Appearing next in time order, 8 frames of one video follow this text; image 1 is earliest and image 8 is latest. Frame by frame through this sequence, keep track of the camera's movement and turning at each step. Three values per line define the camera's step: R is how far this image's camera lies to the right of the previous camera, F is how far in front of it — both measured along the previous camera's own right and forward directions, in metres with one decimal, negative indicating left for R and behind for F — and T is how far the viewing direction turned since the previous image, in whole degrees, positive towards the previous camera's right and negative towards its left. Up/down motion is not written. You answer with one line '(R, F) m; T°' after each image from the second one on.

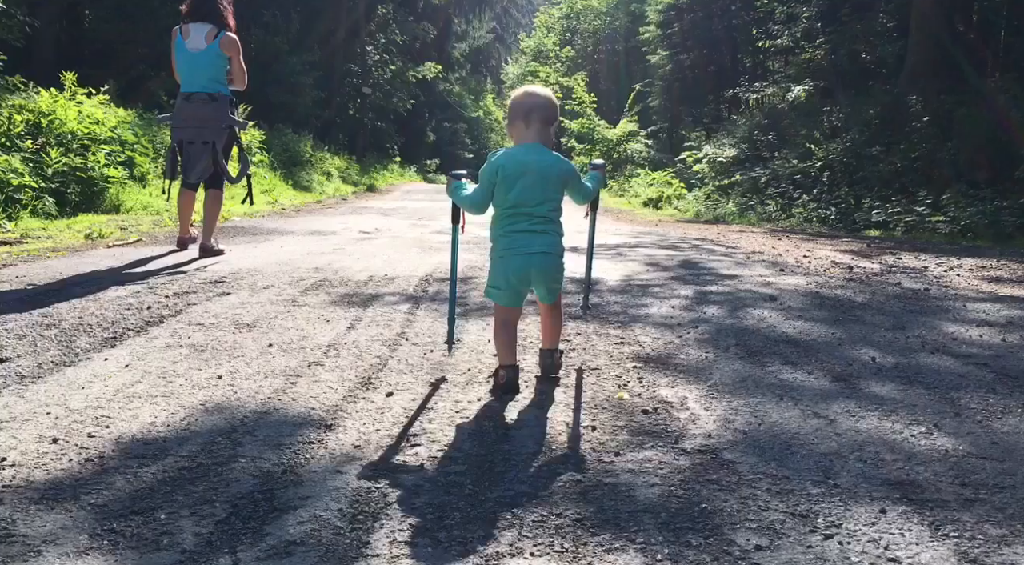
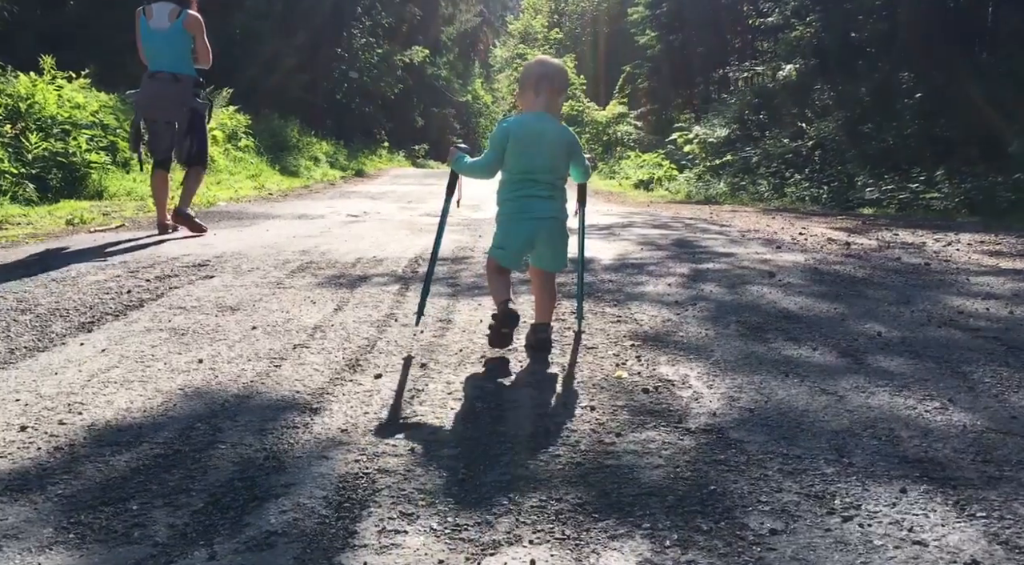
(0.0, +0.2) m; +1°
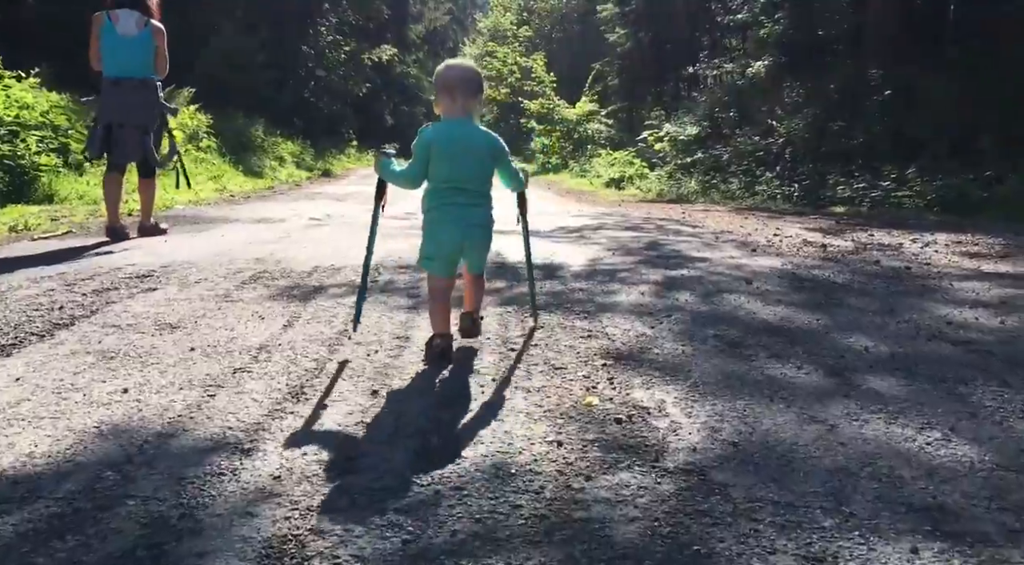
(0.0, +0.3) m; +2°
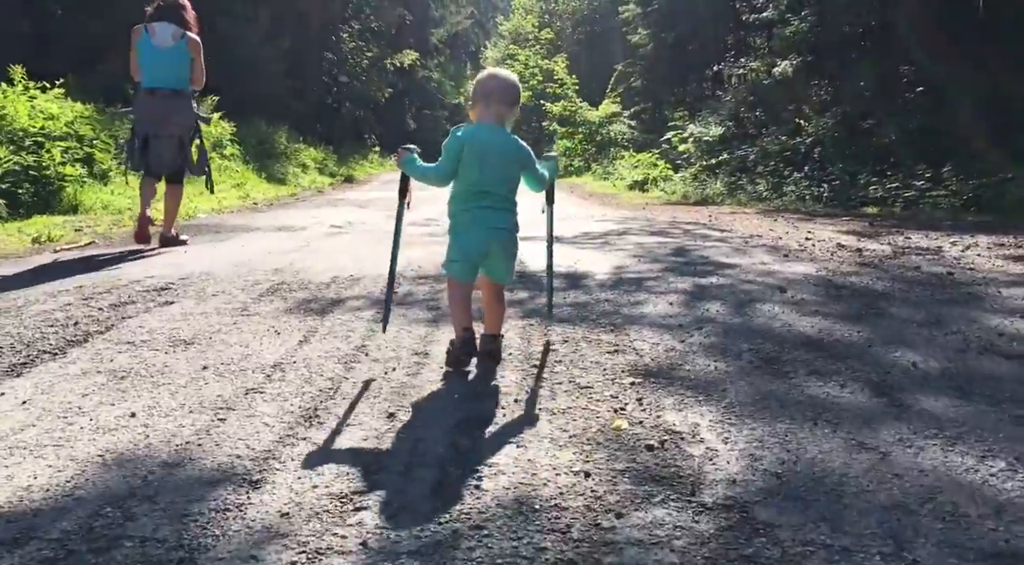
(0.0, +0.2) m; -1°
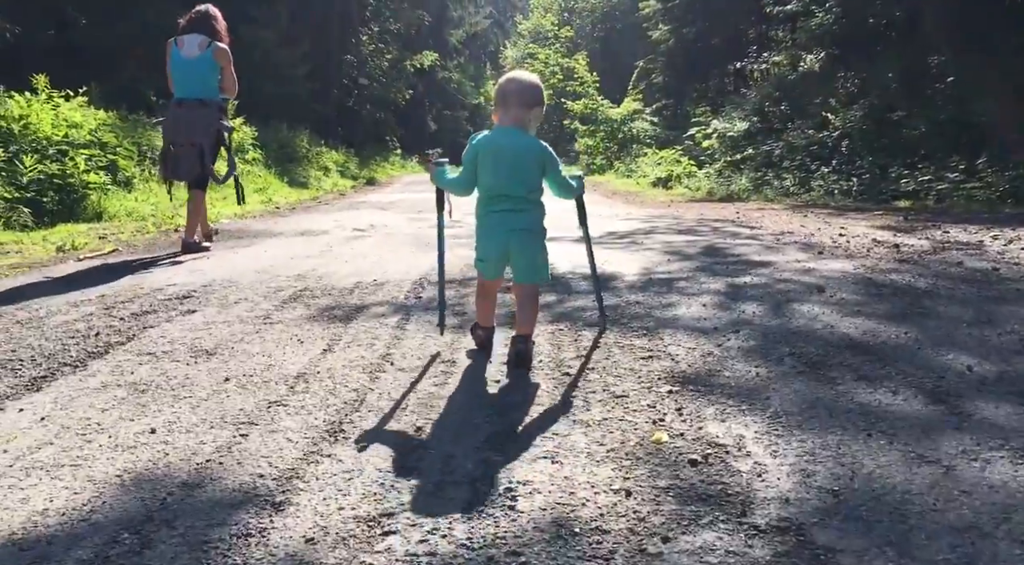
(0.0, +0.1) m; -1°
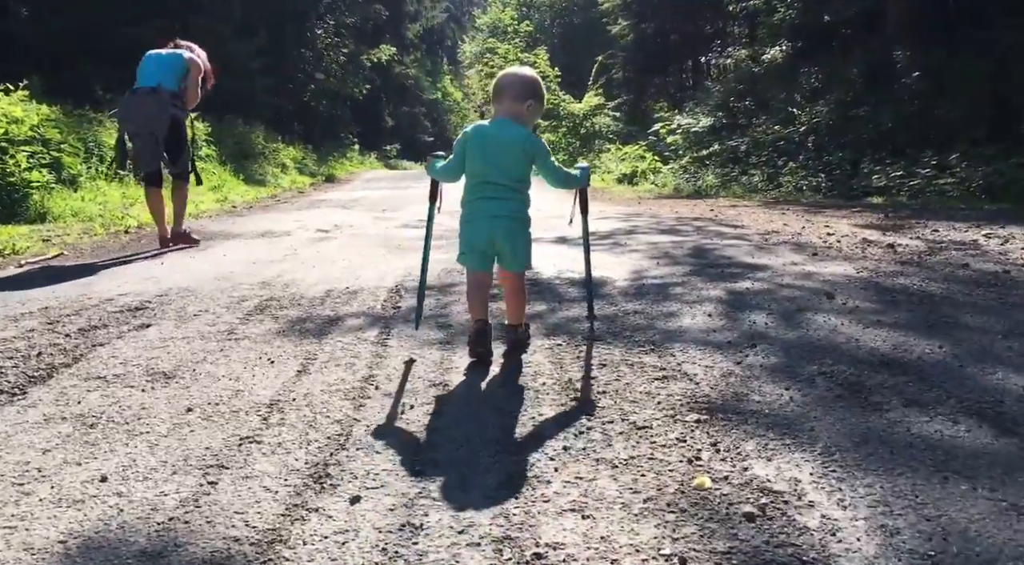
(-0.1, +0.4) m; +2°
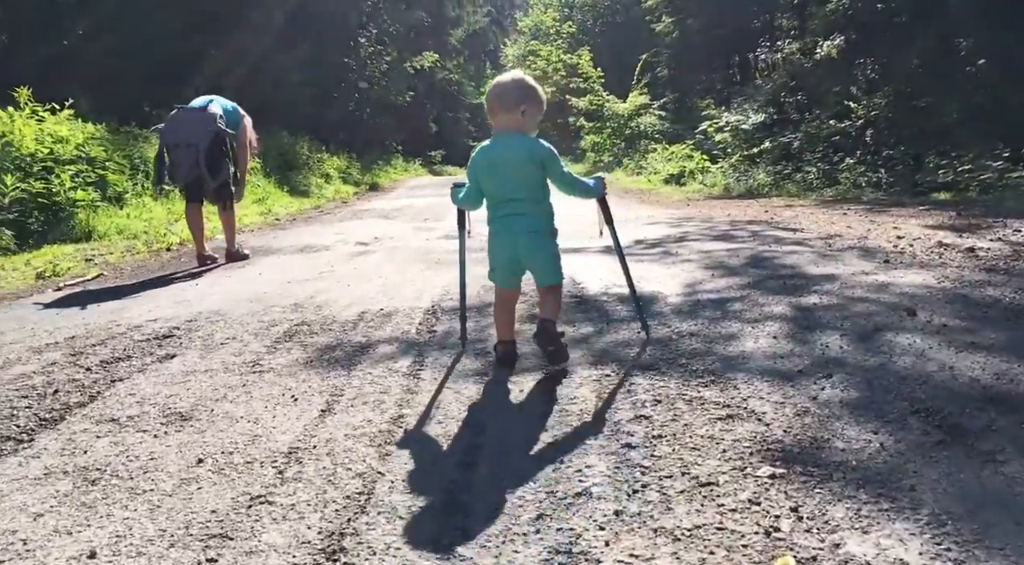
(0.0, +0.4) m; -3°
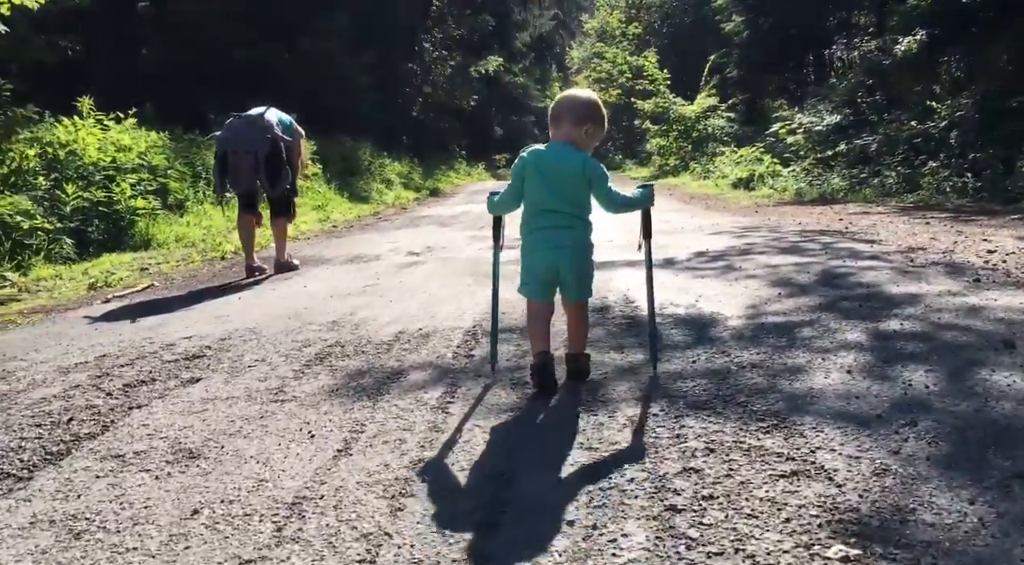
(+0.1, +0.4) m; -4°
